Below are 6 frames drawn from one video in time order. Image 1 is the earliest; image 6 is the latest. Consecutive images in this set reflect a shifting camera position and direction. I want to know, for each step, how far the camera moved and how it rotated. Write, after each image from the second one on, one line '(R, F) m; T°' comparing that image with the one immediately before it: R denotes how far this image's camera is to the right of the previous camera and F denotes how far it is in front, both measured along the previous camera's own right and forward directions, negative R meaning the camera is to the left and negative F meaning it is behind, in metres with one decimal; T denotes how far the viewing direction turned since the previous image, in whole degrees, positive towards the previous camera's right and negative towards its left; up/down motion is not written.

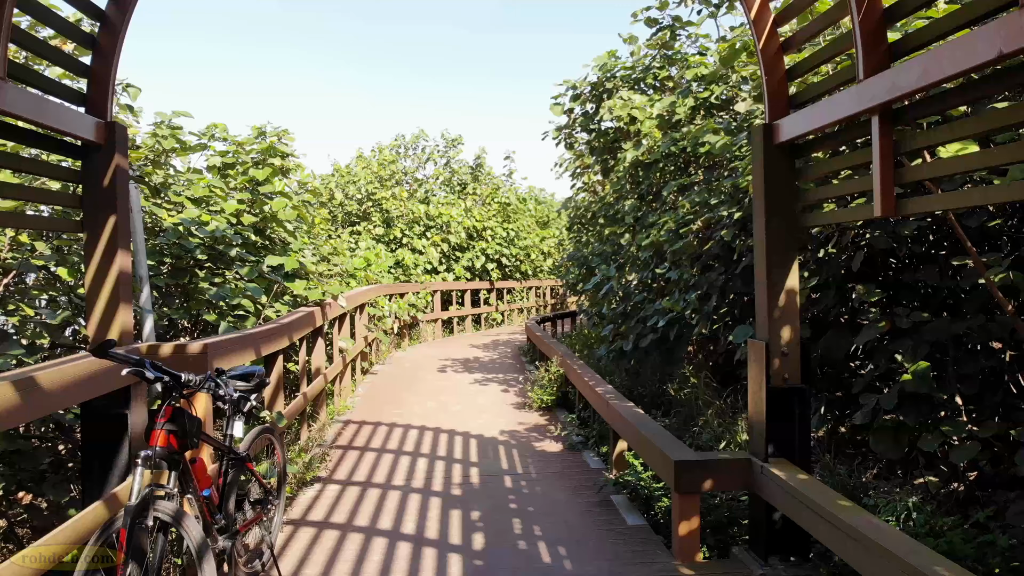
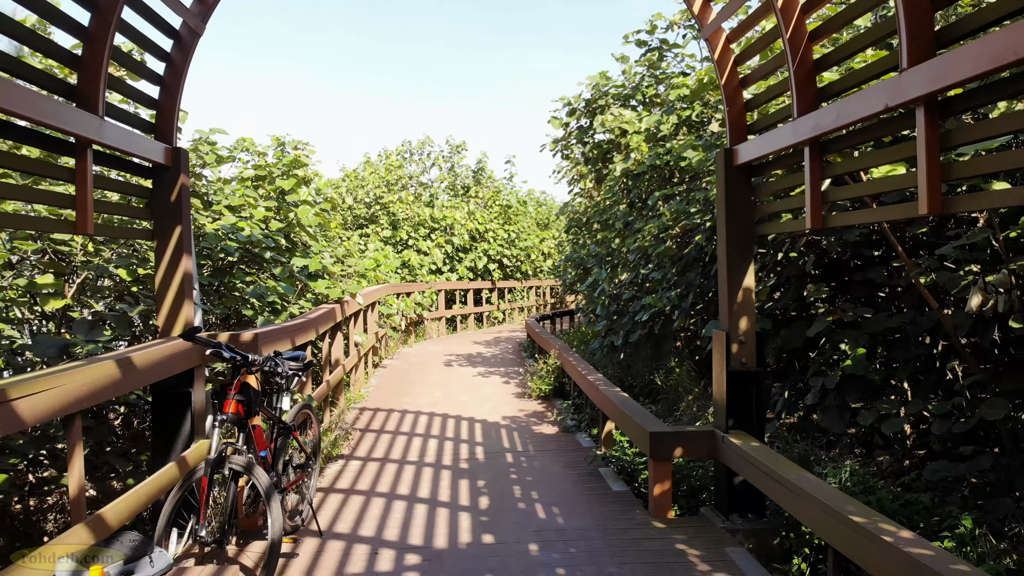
(0.0, -0.4) m; 0°
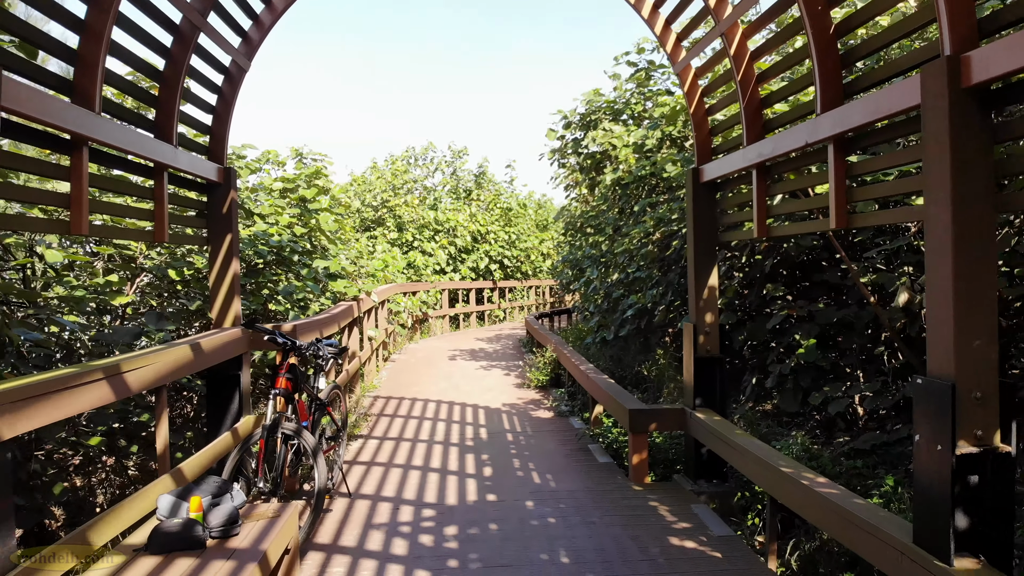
(0.0, -0.5) m; 0°
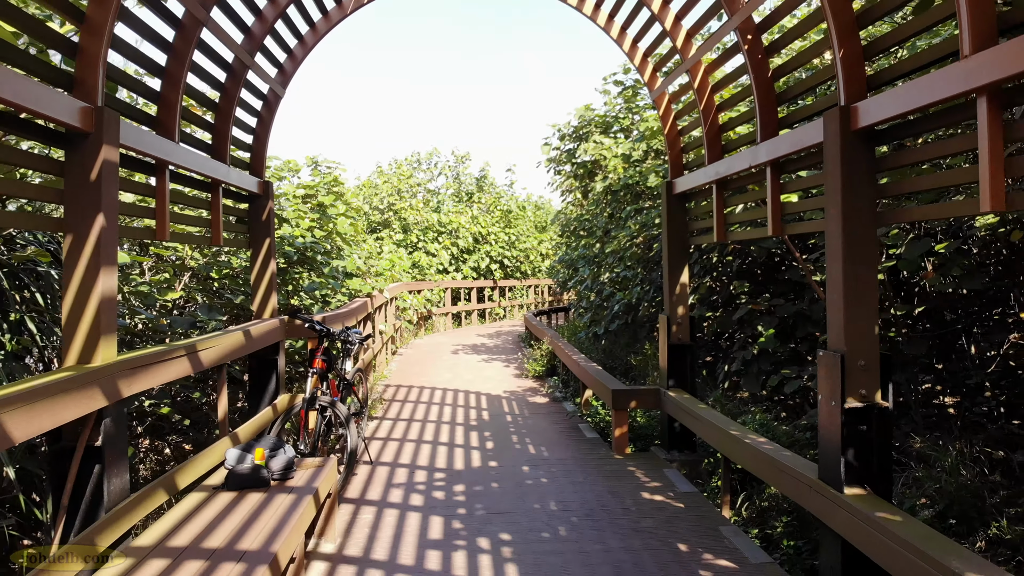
(0.0, -0.5) m; 0°
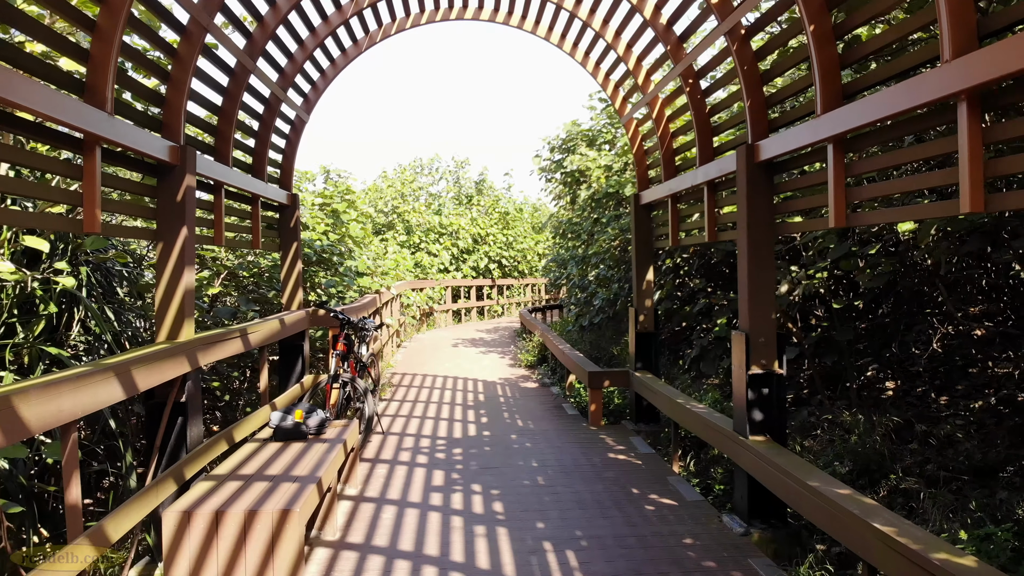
(0.0, -0.6) m; 0°
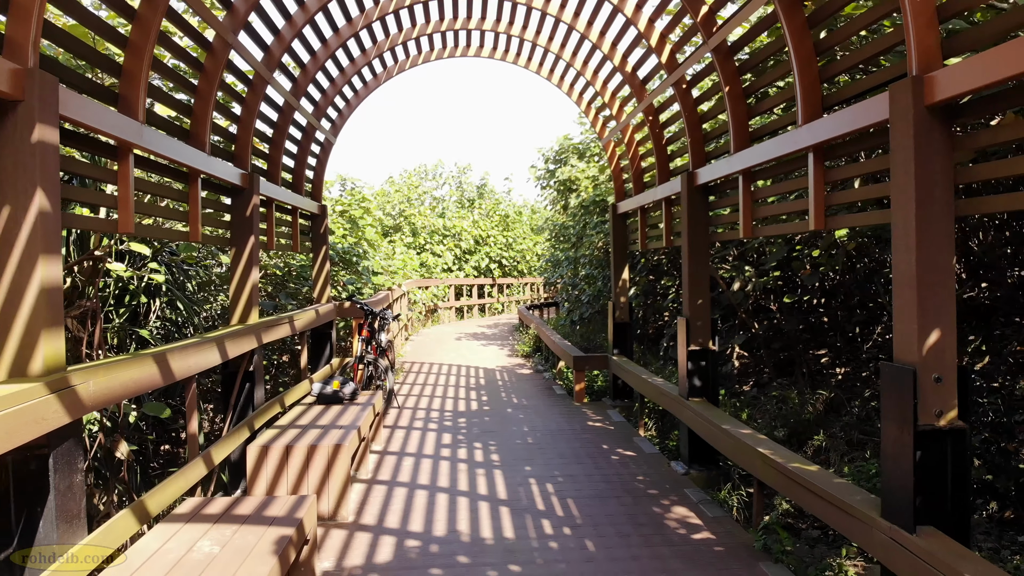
(0.0, -0.8) m; 0°
